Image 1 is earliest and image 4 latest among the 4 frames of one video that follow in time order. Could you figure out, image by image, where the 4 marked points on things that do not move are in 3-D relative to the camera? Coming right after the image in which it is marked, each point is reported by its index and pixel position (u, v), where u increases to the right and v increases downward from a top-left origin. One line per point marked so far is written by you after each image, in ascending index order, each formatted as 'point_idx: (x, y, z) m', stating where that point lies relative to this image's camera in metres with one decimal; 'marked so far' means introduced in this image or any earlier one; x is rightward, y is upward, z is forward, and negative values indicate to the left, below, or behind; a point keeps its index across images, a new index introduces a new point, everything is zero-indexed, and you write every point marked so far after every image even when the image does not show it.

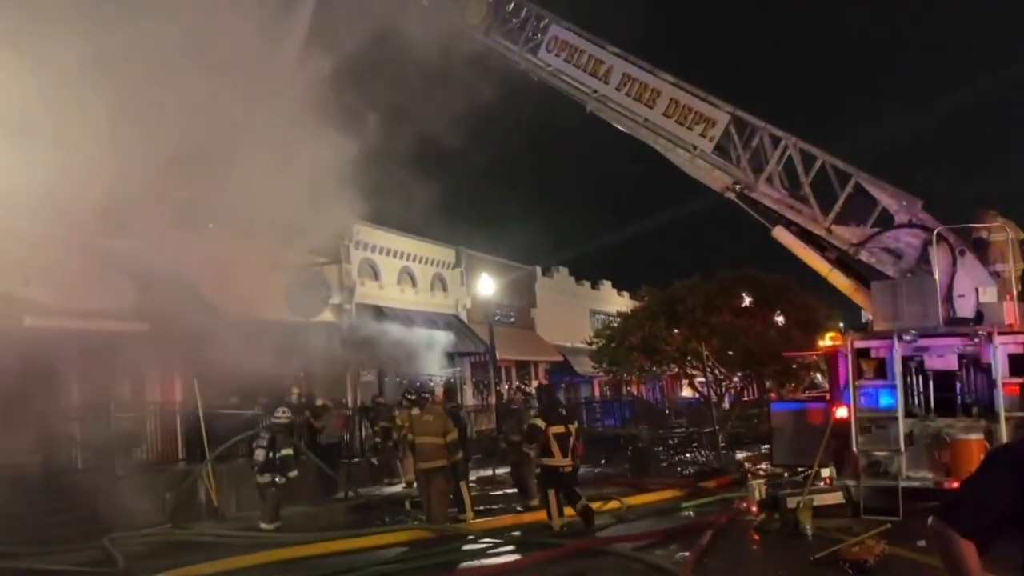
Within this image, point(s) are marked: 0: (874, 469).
0: (+2.8, -1.4, +7.1) m
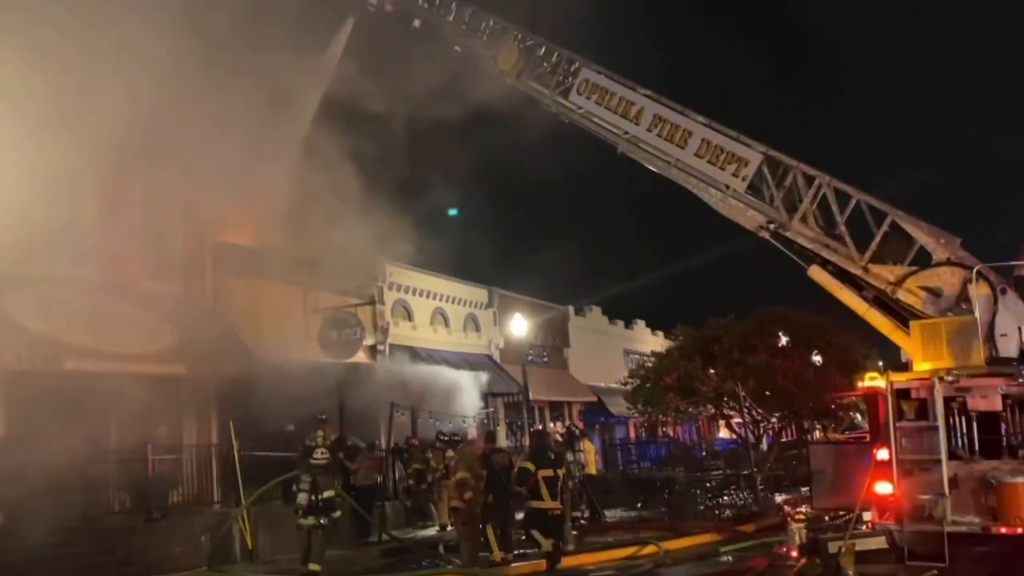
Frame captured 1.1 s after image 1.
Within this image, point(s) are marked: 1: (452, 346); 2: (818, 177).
0: (+3.1, -1.7, +6.9) m
1: (-1.2, -1.2, +18.6) m
2: (+3.1, +1.1, +9.2) m
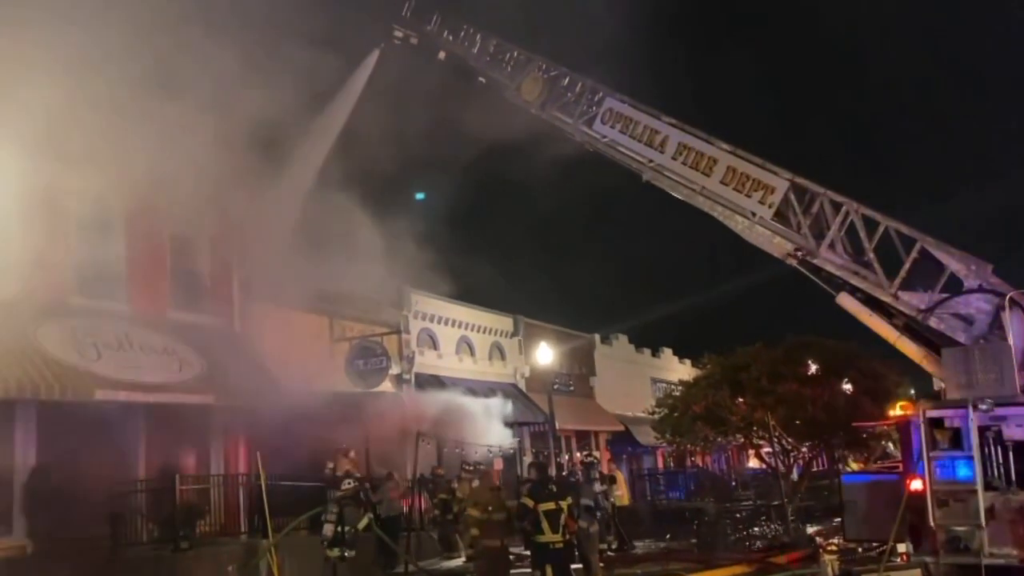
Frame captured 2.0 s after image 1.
0: (+3.3, -1.9, +6.8) m
1: (-0.7, -1.8, +18.6) m
2: (+3.3, +0.8, +9.1) m
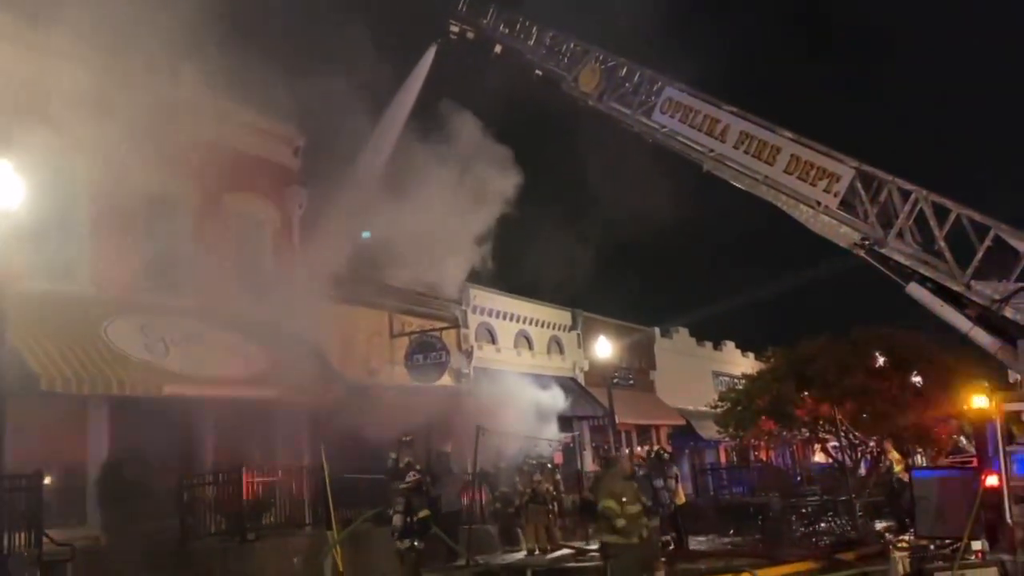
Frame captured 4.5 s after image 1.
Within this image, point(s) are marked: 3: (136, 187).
0: (+3.7, -1.8, +6.5) m
1: (+0.5, -1.6, +18.6) m
2: (+3.9, +0.9, +8.8) m
3: (-4.5, +1.2, +11.0) m
